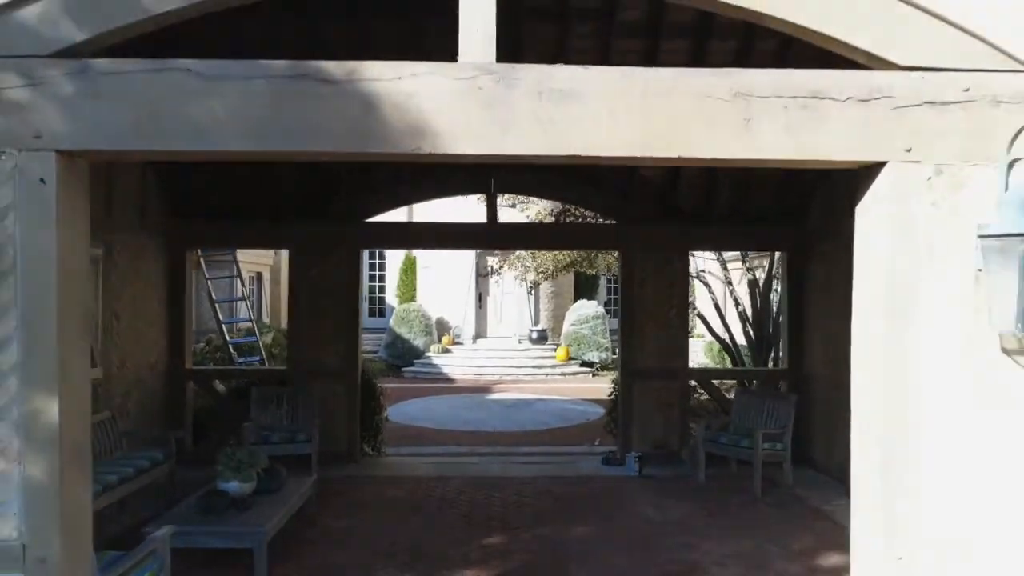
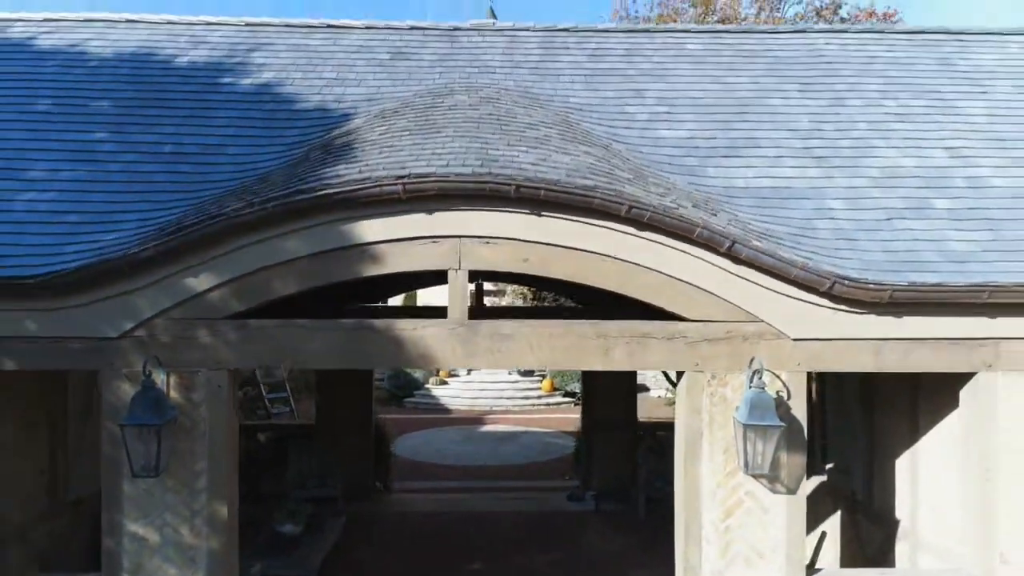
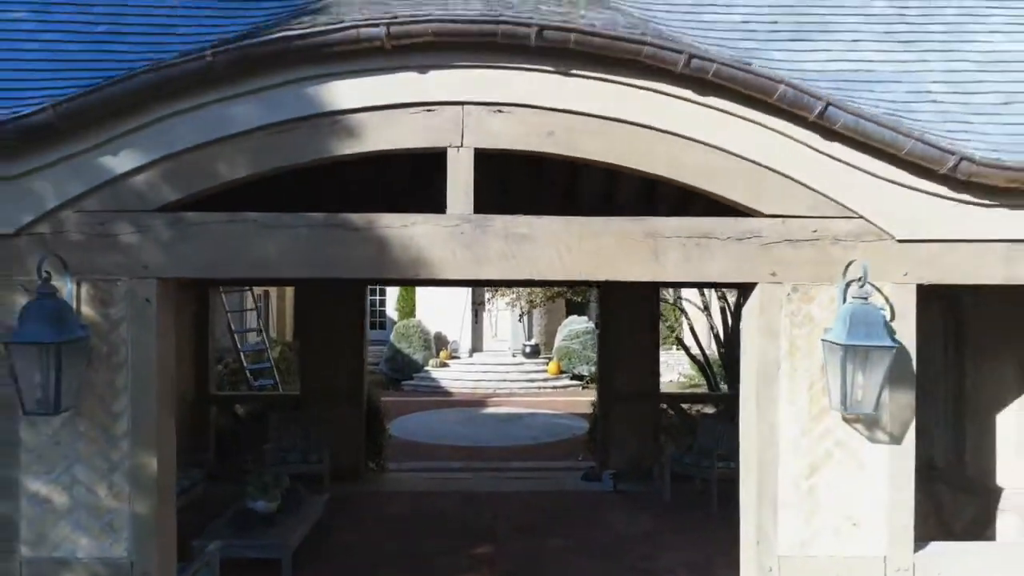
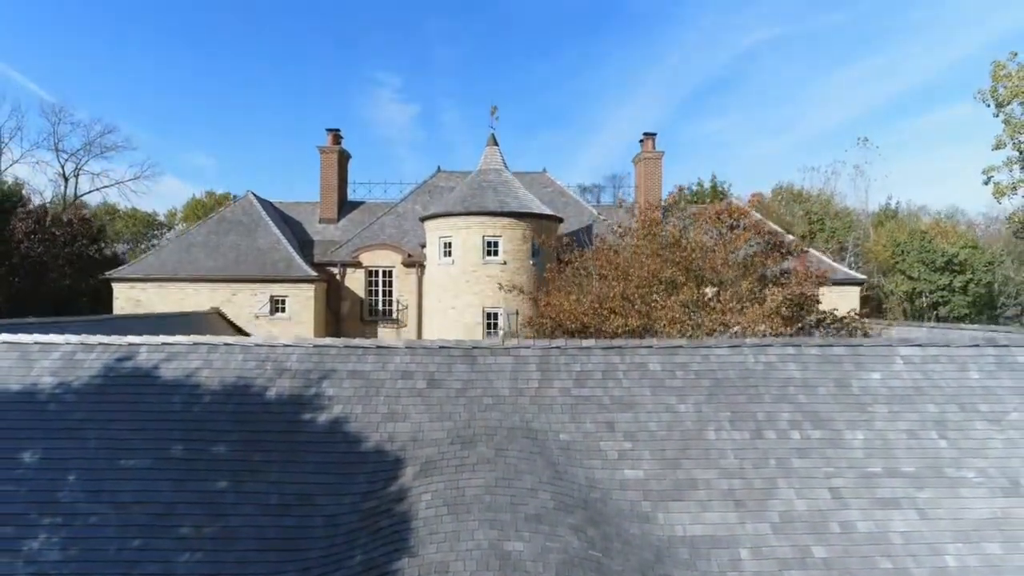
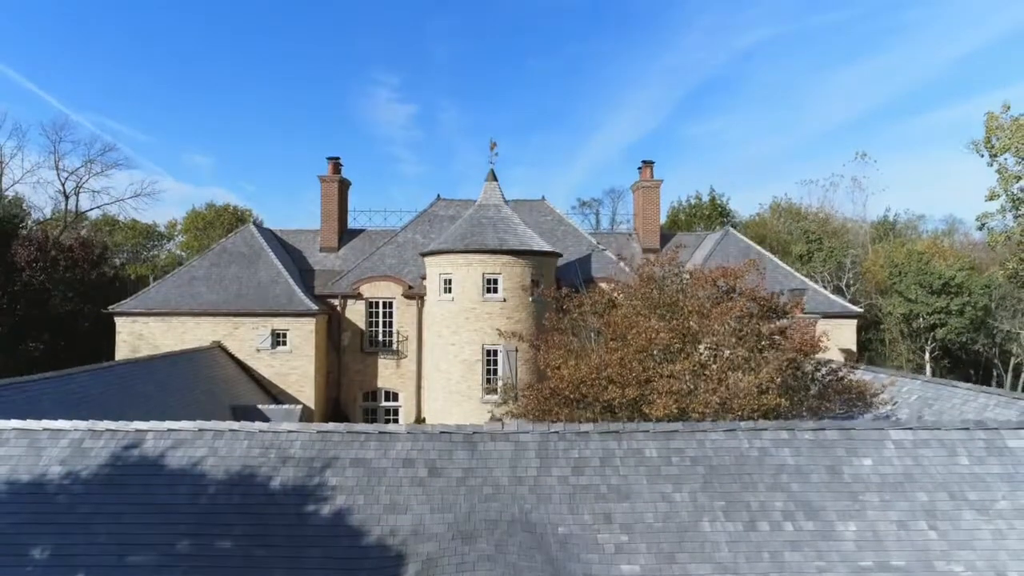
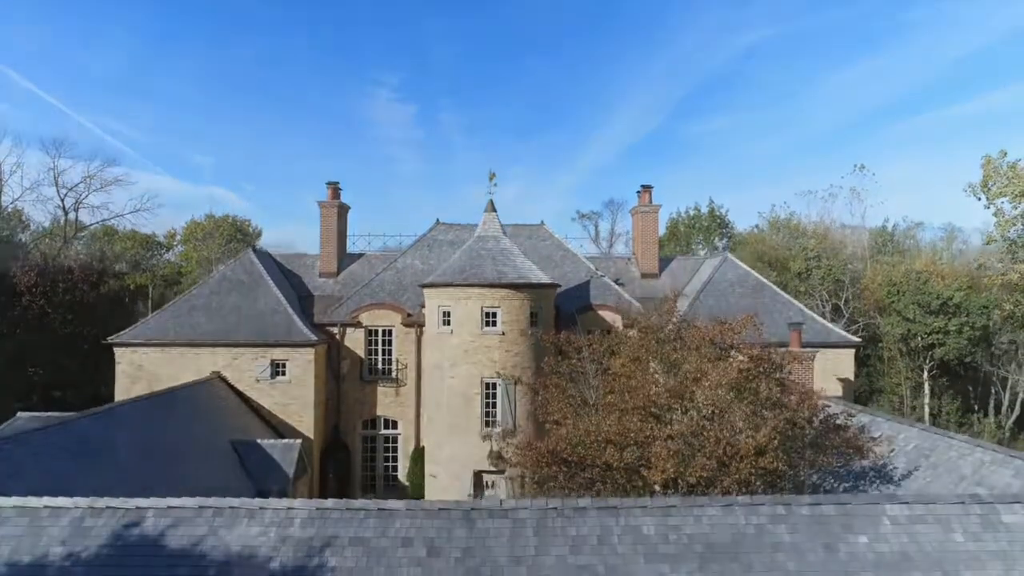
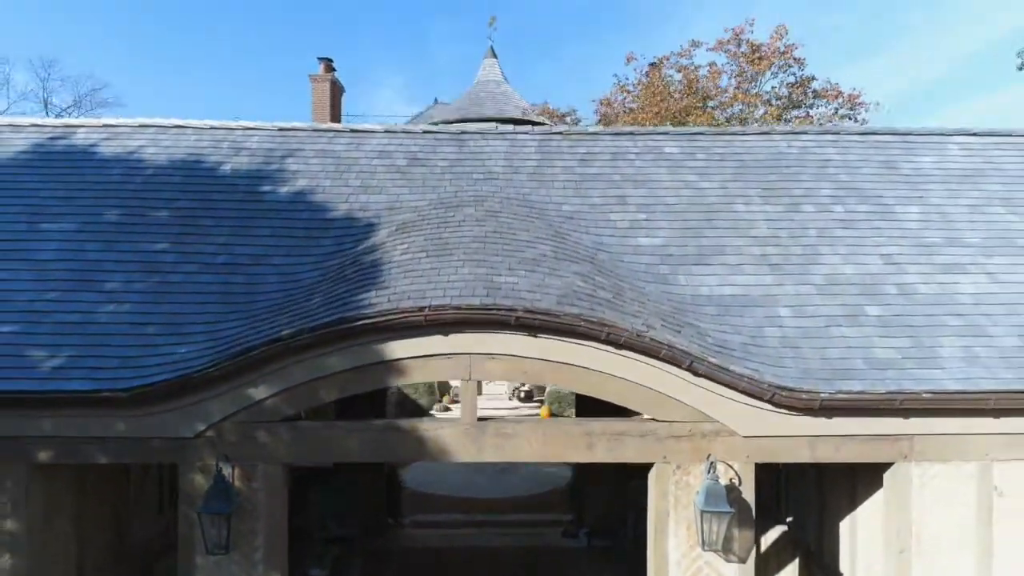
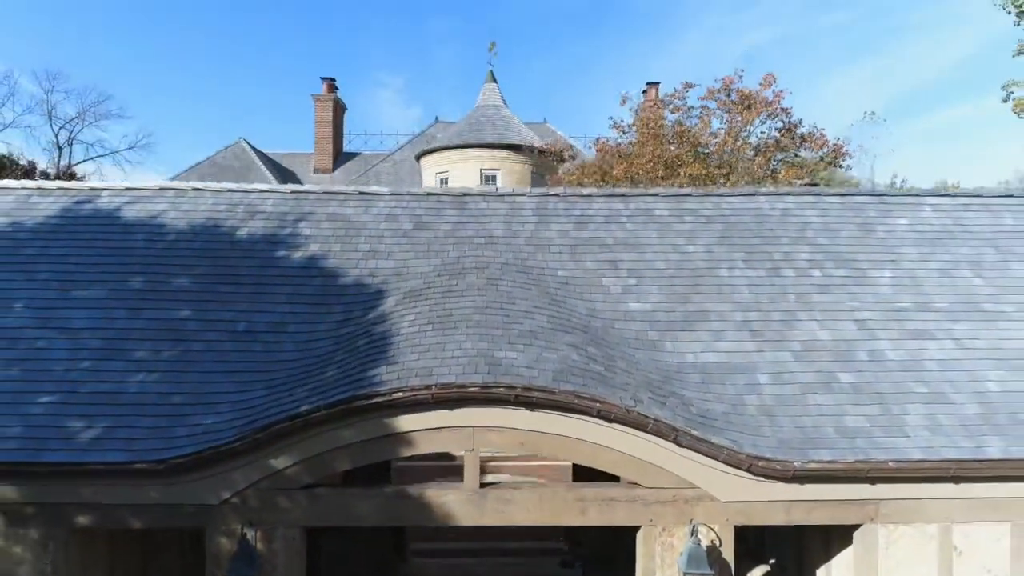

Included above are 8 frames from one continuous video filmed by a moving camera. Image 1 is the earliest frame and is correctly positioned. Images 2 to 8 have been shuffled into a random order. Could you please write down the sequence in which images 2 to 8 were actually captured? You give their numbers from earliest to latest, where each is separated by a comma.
3, 2, 7, 8, 4, 5, 6
